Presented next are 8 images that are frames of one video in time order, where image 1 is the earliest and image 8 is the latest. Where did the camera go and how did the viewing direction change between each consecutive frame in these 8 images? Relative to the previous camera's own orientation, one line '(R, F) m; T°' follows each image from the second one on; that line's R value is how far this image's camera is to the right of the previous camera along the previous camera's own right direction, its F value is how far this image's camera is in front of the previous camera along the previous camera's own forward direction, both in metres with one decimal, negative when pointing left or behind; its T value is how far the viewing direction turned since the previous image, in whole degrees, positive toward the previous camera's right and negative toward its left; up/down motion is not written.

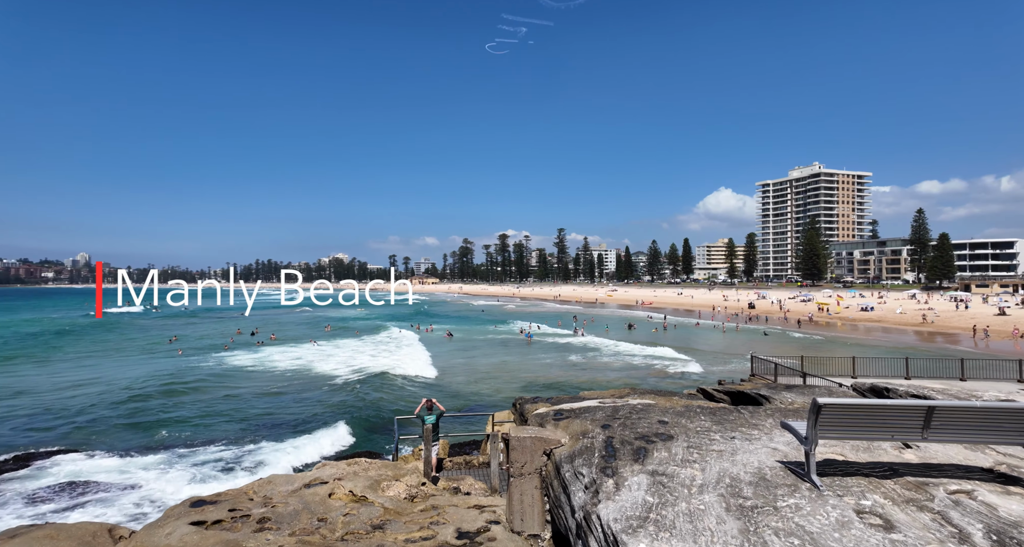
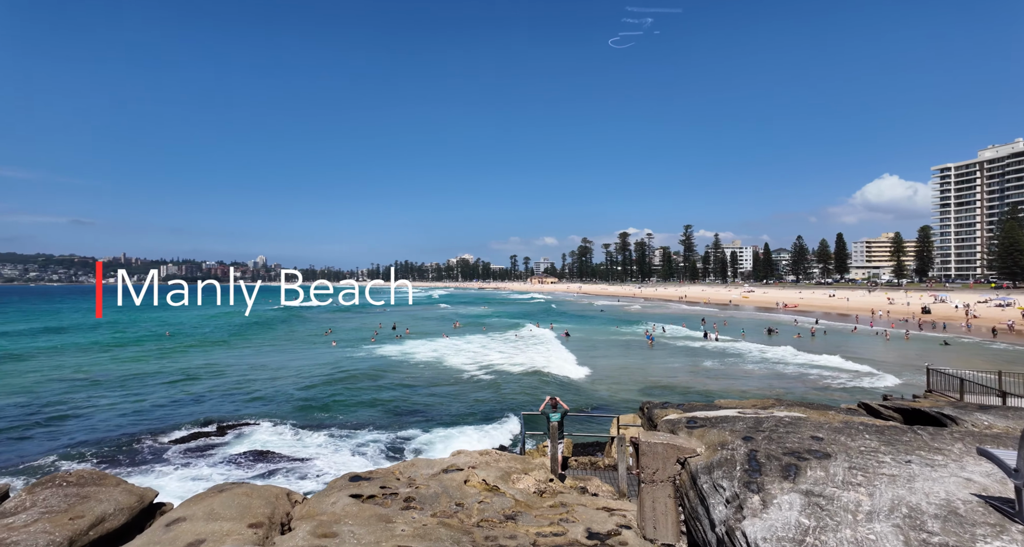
(-0.1, 0.0) m; -13°
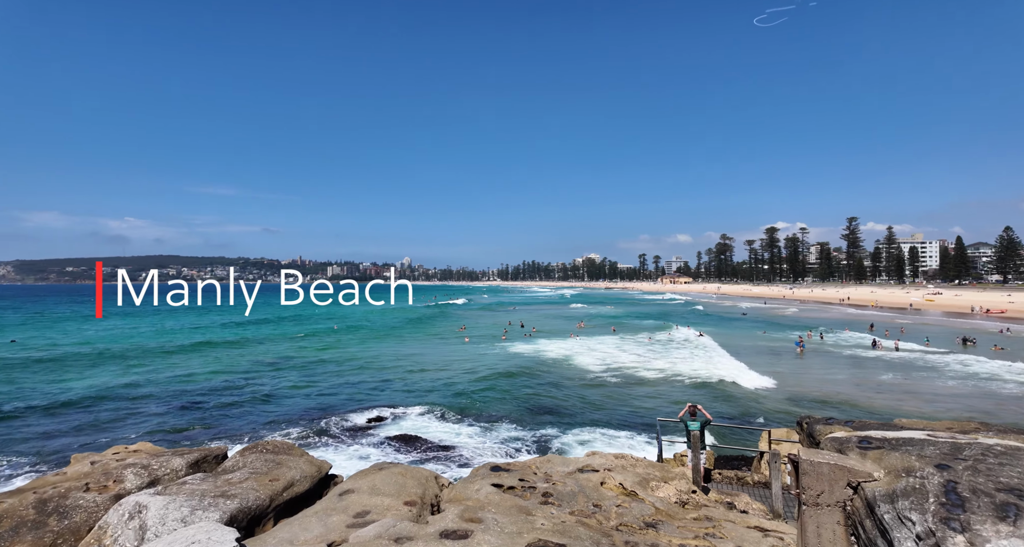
(-0.2, 0.0) m; -14°
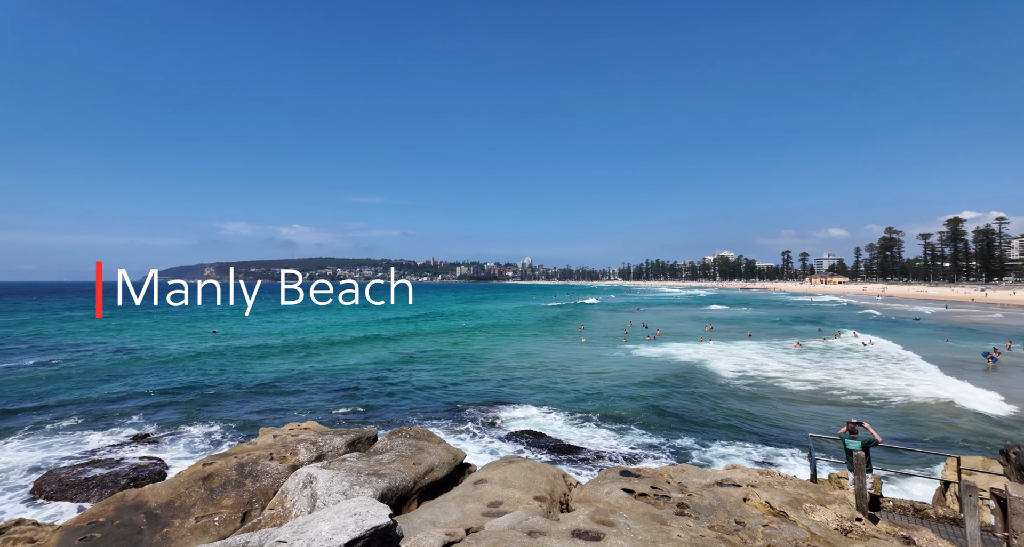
(-0.2, +0.3) m; -13°
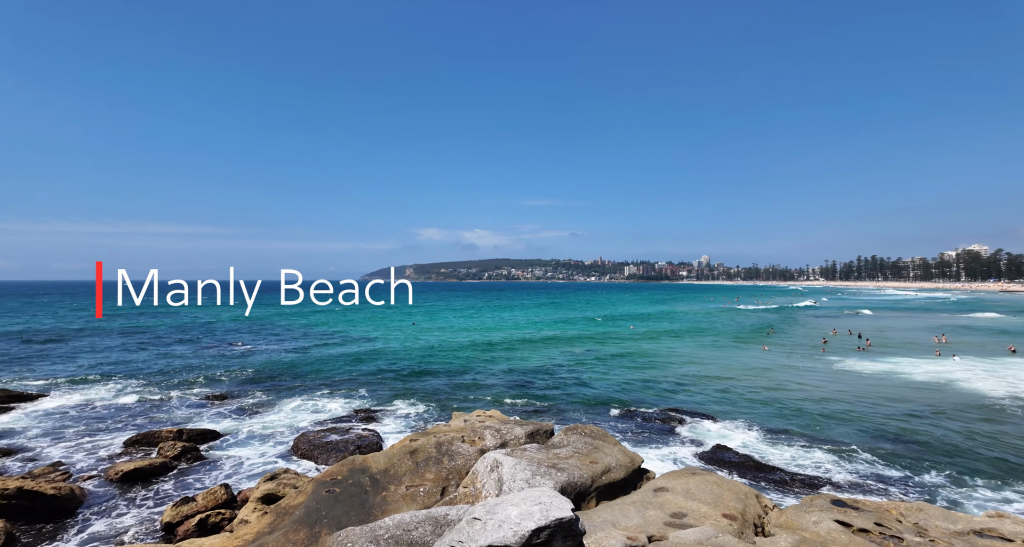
(-0.7, +0.9) m; -18°
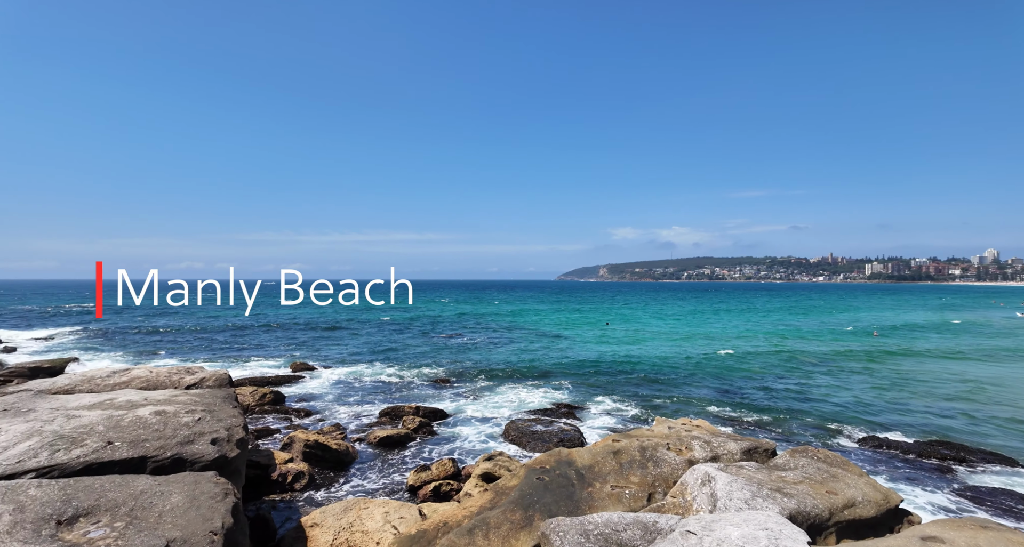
(-1.4, +2.7) m; -20°
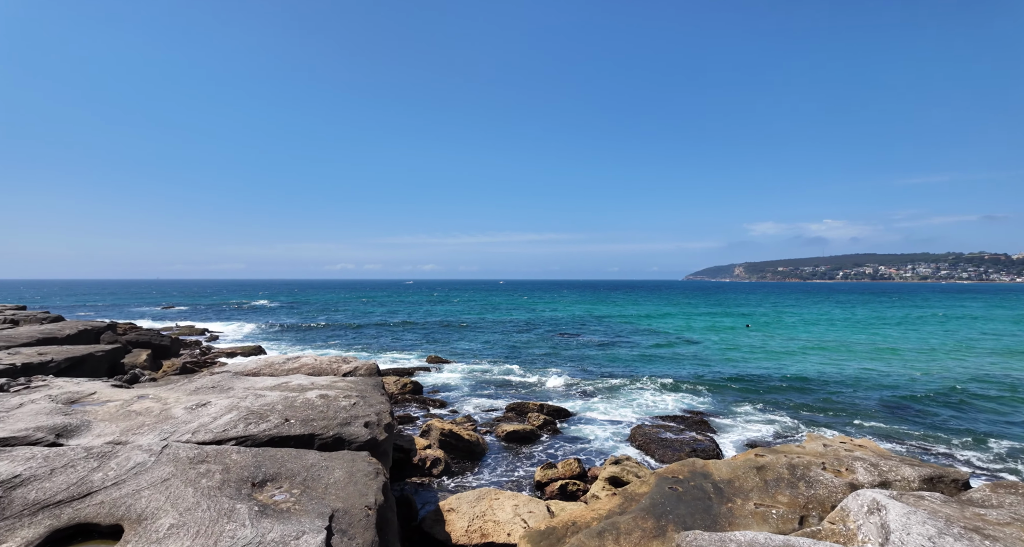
(-0.4, -0.2) m; -13°
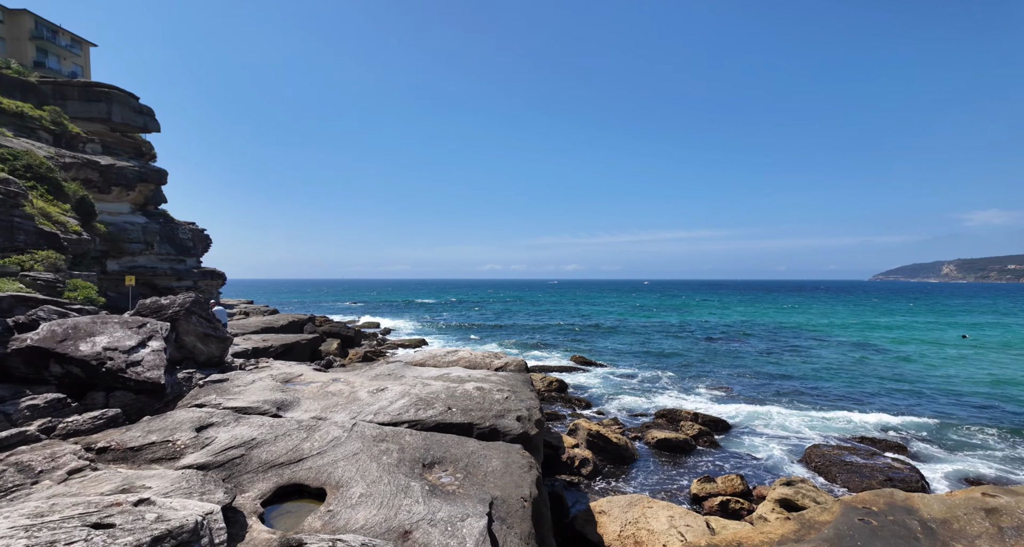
(-0.1, -0.2) m; -15°
